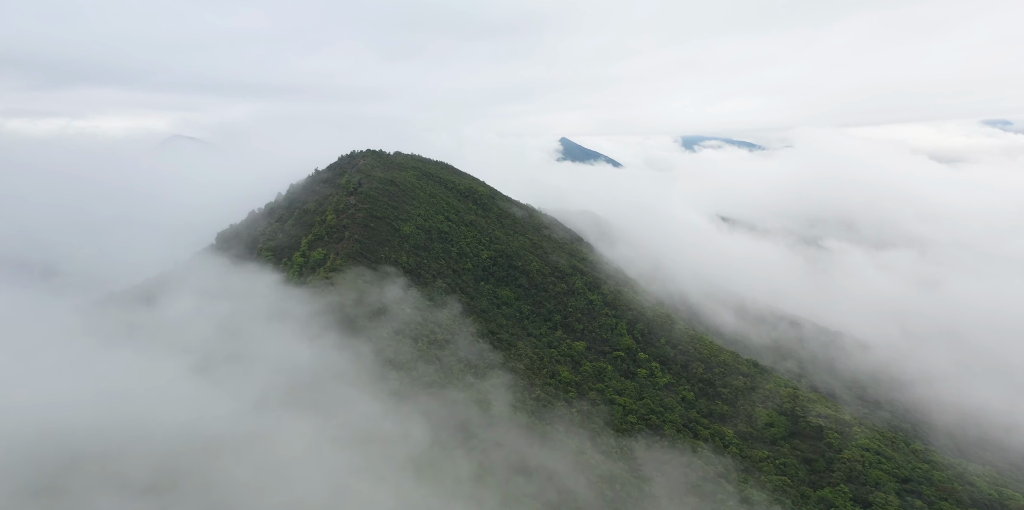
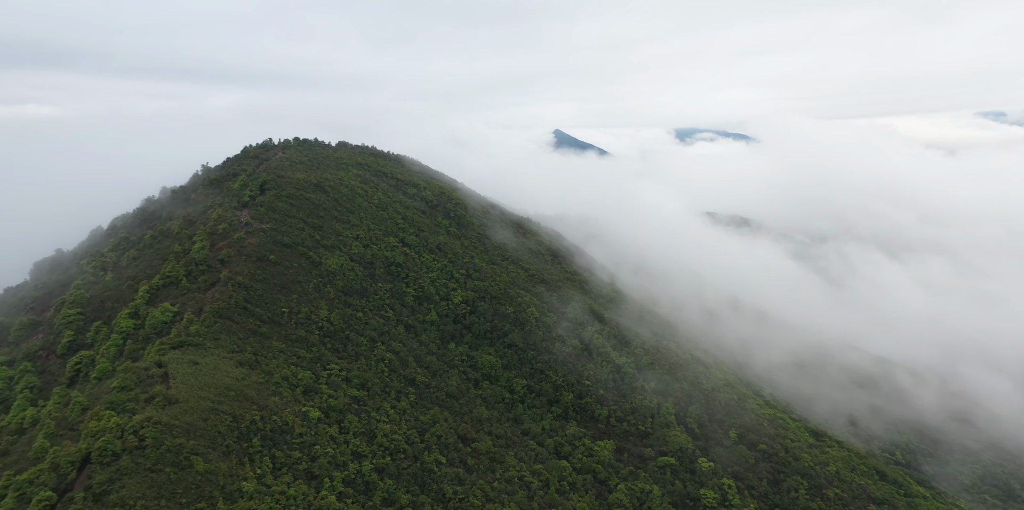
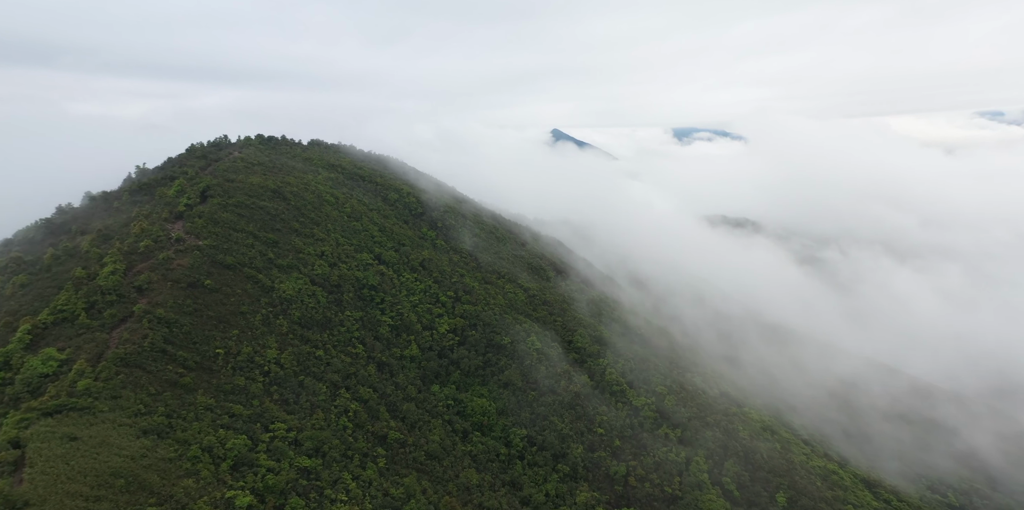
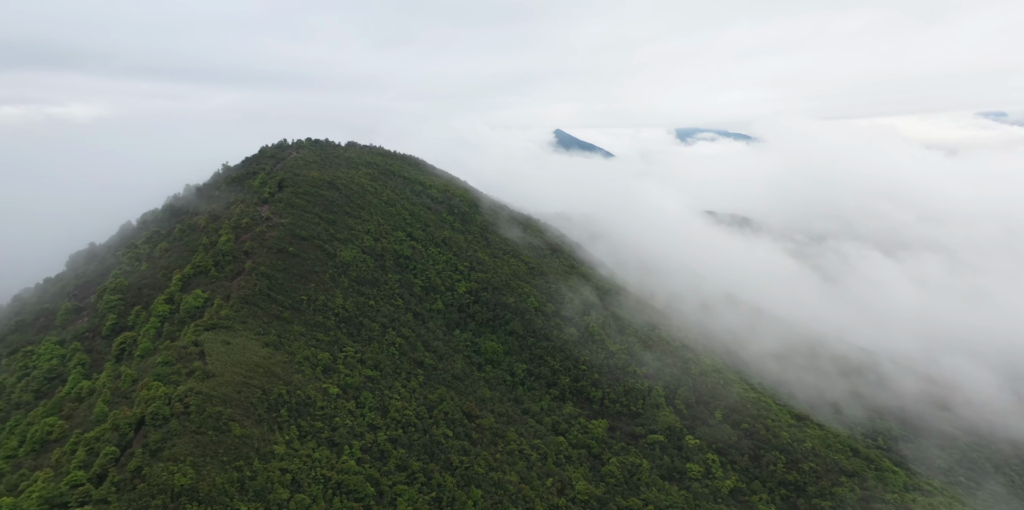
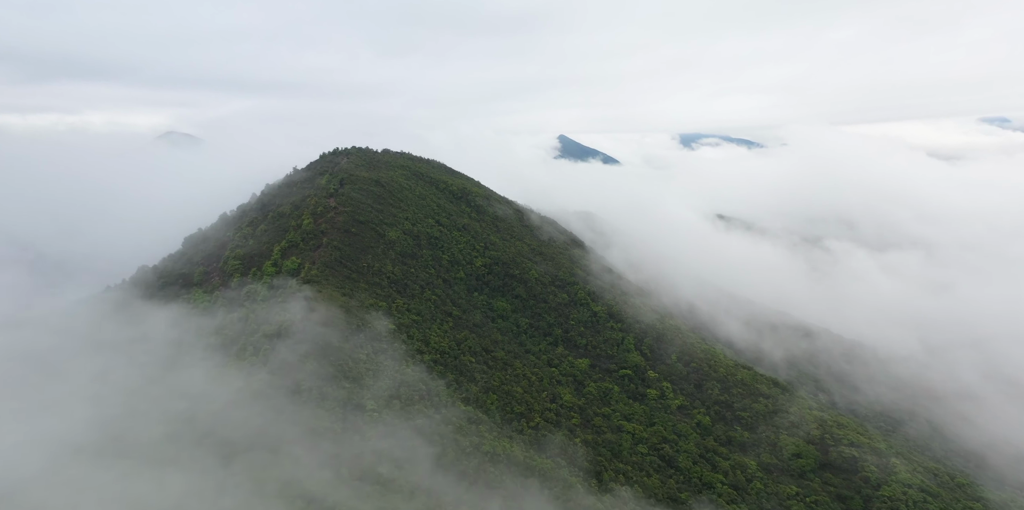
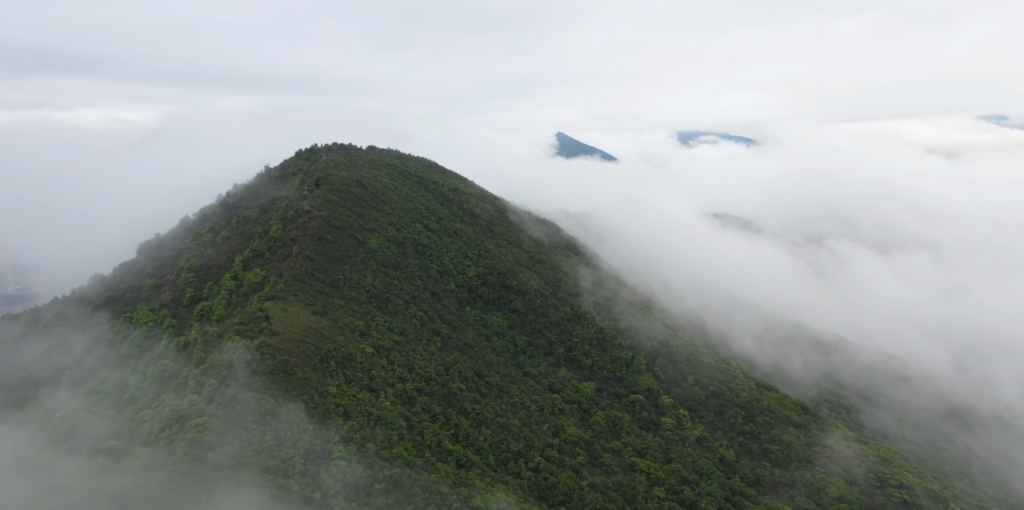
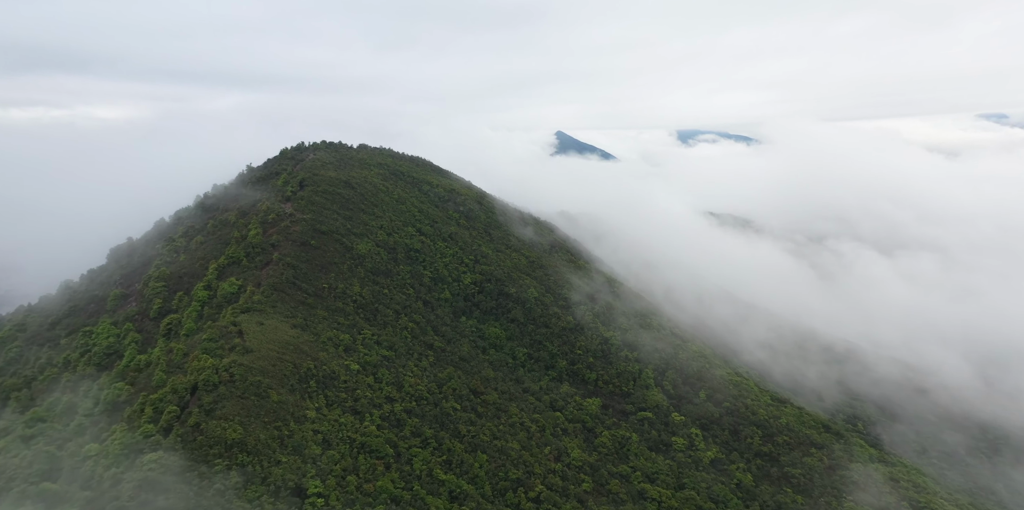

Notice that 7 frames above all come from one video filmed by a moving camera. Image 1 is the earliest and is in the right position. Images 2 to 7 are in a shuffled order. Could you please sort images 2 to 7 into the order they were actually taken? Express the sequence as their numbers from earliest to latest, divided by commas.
5, 6, 7, 4, 2, 3
